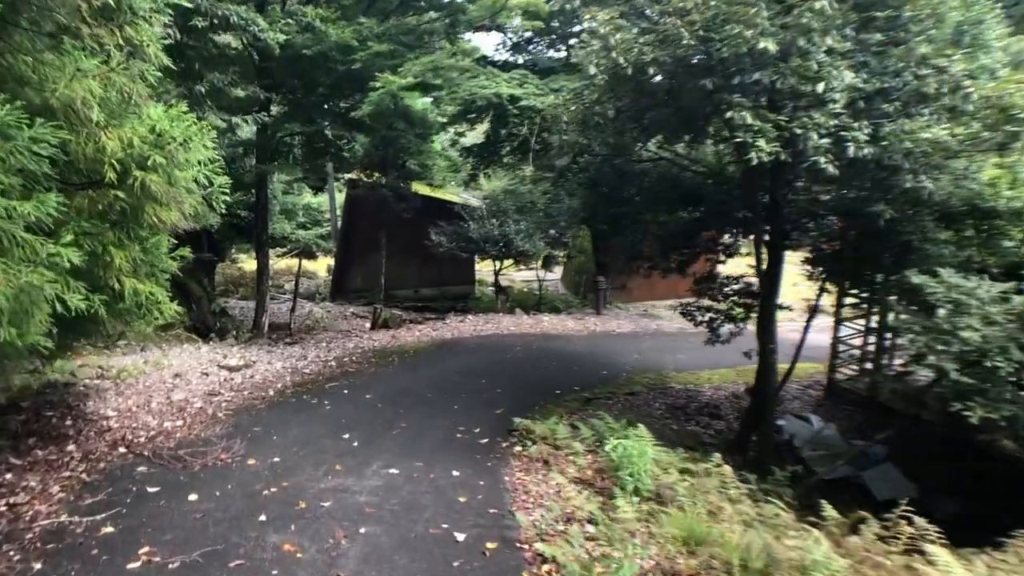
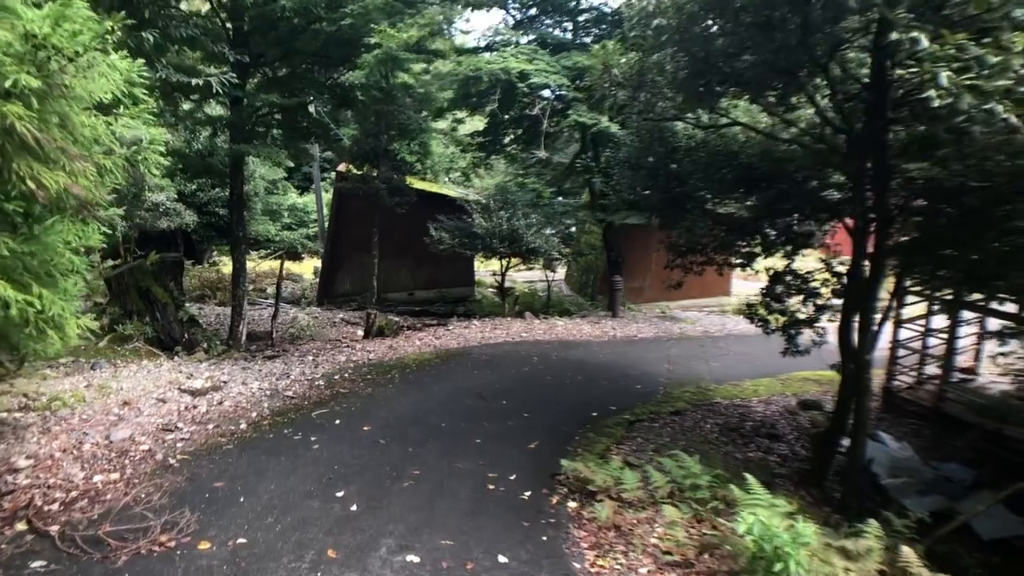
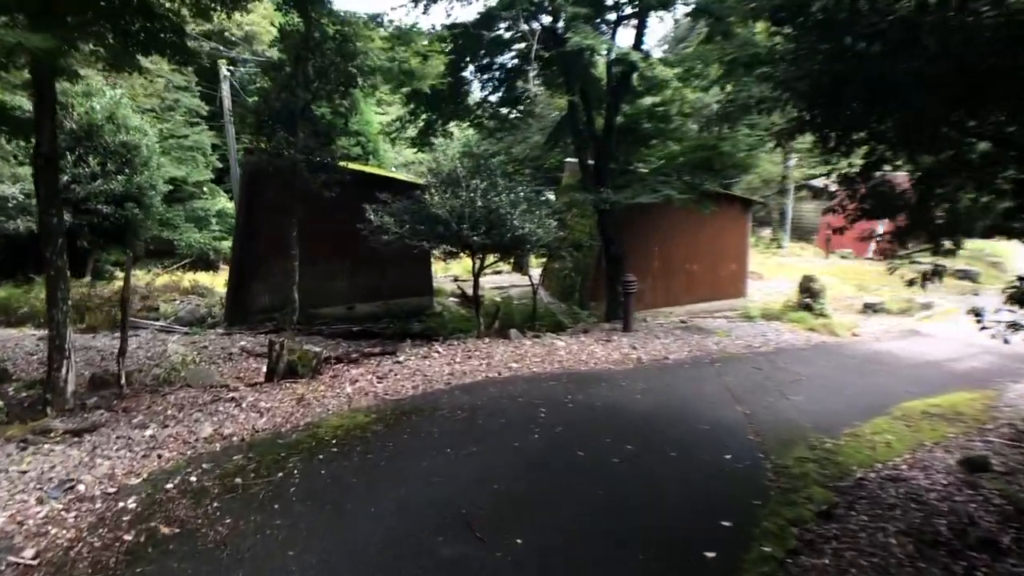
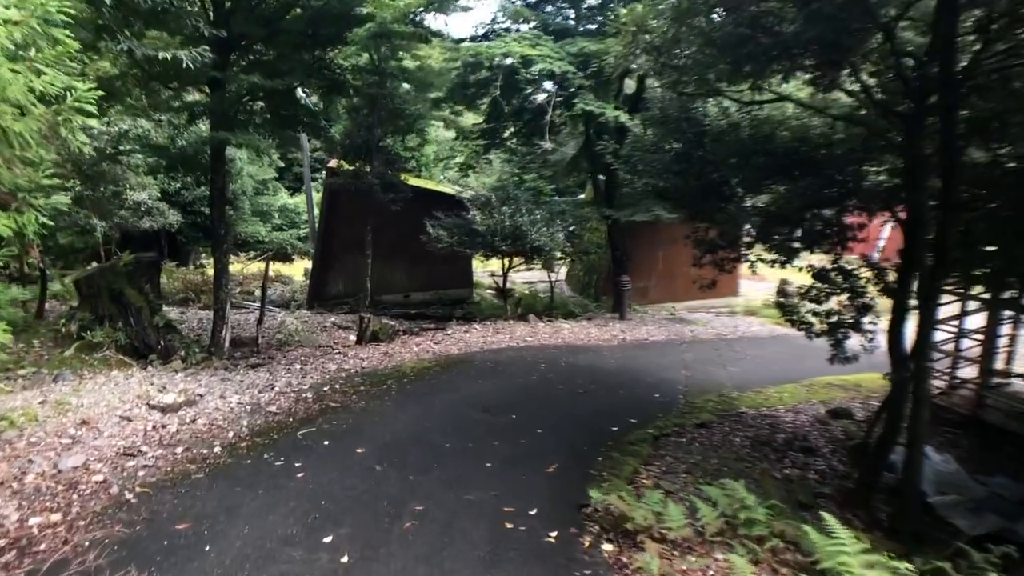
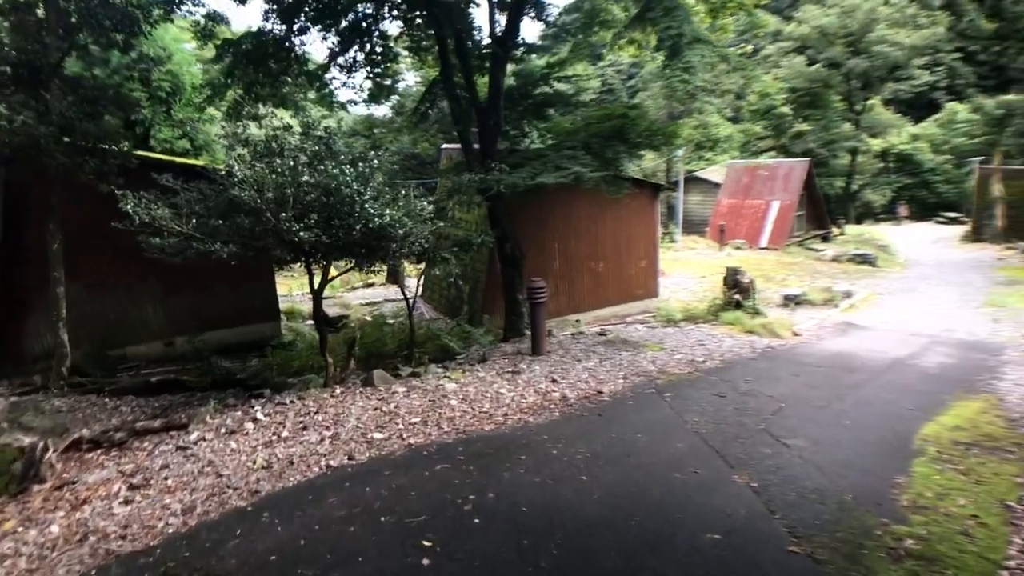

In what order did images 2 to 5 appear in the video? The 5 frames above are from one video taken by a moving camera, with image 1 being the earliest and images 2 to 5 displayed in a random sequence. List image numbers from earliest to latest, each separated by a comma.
2, 4, 3, 5
